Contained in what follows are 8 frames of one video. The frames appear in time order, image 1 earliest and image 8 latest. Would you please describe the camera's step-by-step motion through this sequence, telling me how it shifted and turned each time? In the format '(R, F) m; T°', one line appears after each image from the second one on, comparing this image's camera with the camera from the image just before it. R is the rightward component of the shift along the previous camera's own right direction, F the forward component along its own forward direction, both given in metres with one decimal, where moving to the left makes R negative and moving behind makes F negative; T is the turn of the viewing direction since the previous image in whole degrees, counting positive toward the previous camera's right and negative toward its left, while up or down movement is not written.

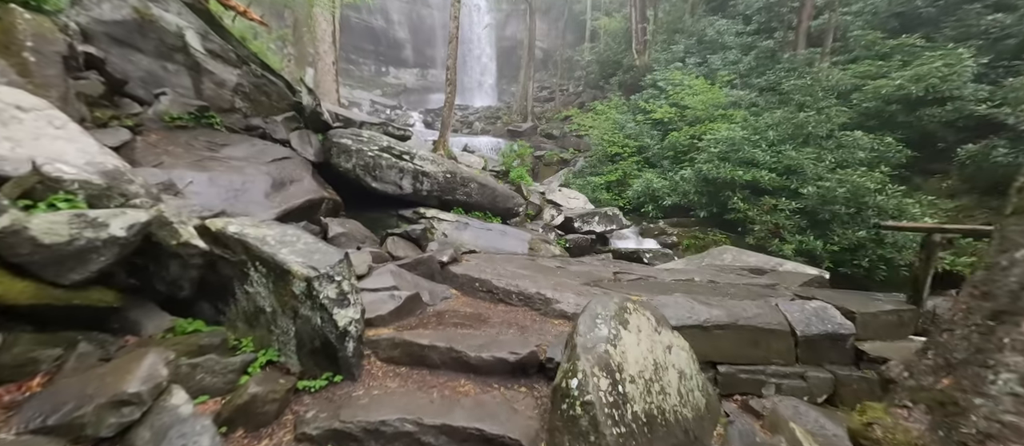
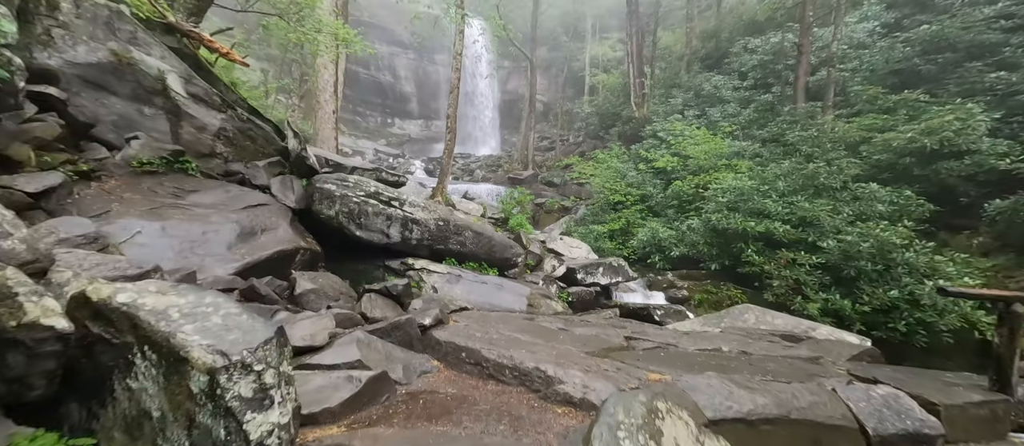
(0.0, +0.4) m; 0°
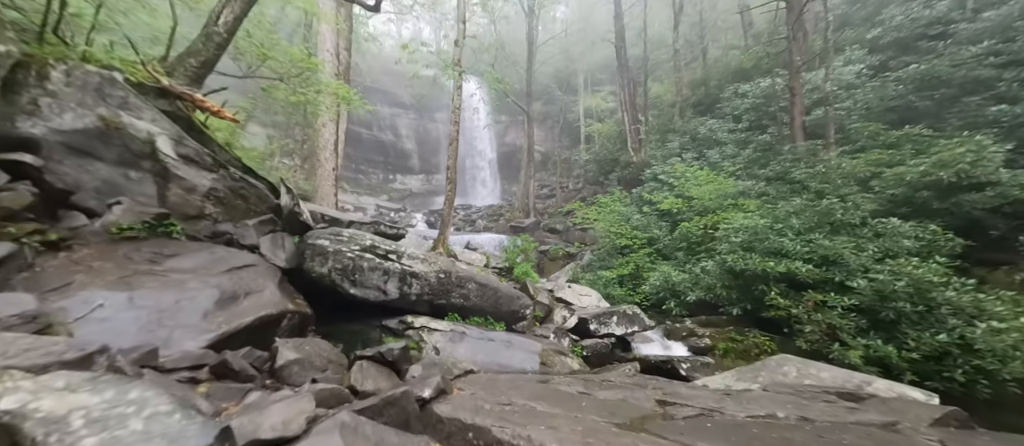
(-0.1, +0.3) m; 0°
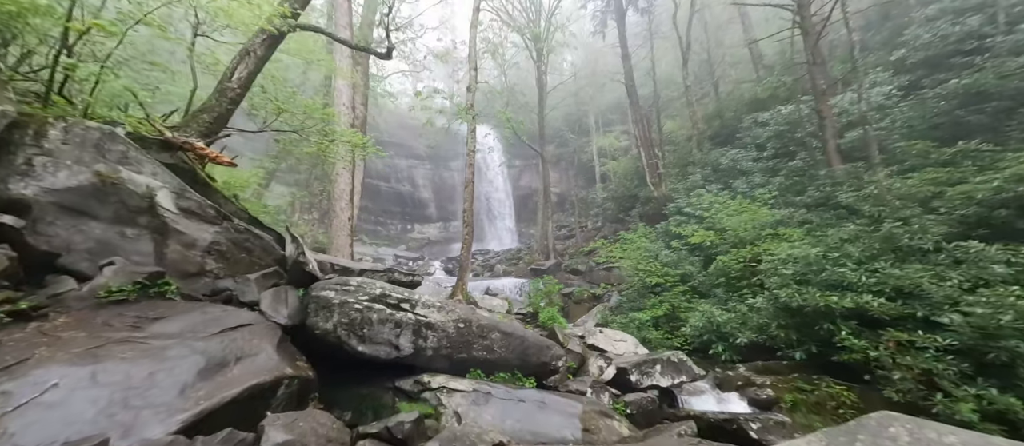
(-0.1, +0.5) m; -2°
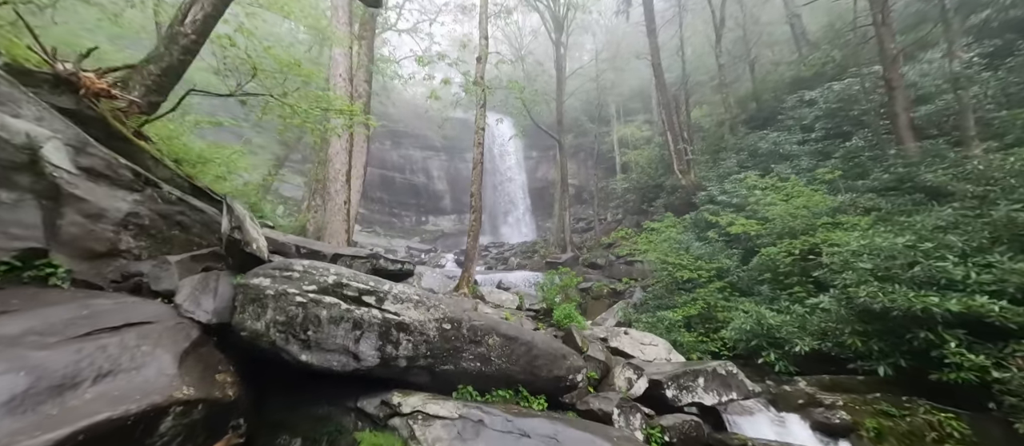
(+0.1, +1.1) m; -3°
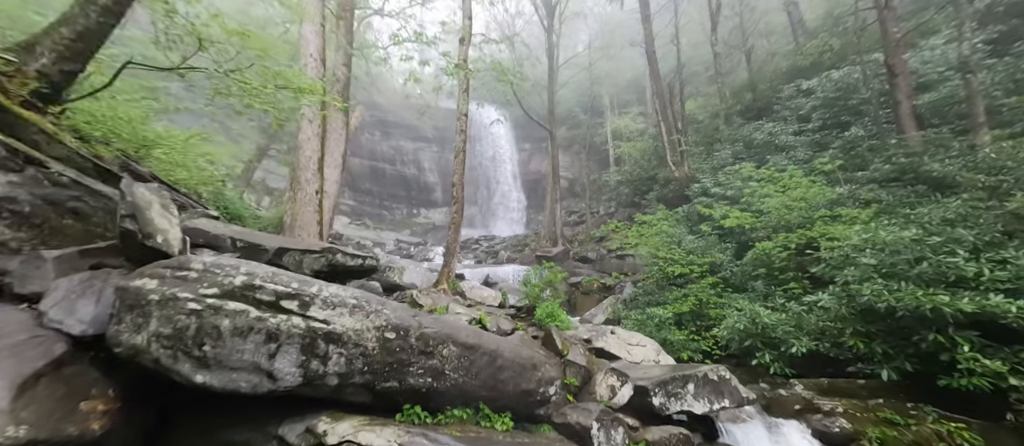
(+0.3, +0.5) m; +1°
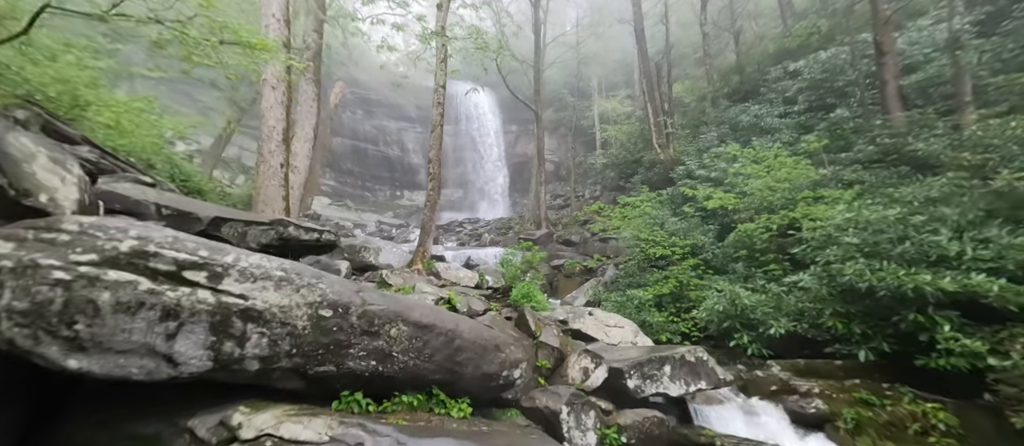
(+0.2, +0.3) m; +2°
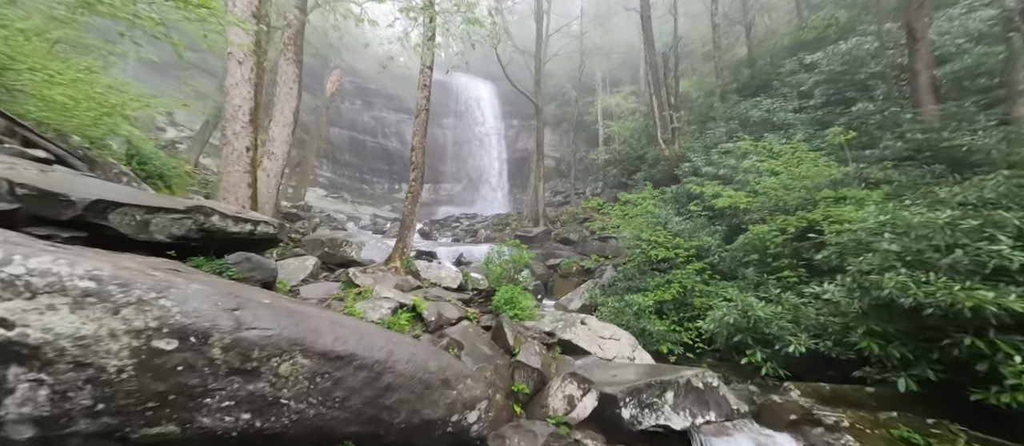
(+0.2, +0.7) m; 0°
